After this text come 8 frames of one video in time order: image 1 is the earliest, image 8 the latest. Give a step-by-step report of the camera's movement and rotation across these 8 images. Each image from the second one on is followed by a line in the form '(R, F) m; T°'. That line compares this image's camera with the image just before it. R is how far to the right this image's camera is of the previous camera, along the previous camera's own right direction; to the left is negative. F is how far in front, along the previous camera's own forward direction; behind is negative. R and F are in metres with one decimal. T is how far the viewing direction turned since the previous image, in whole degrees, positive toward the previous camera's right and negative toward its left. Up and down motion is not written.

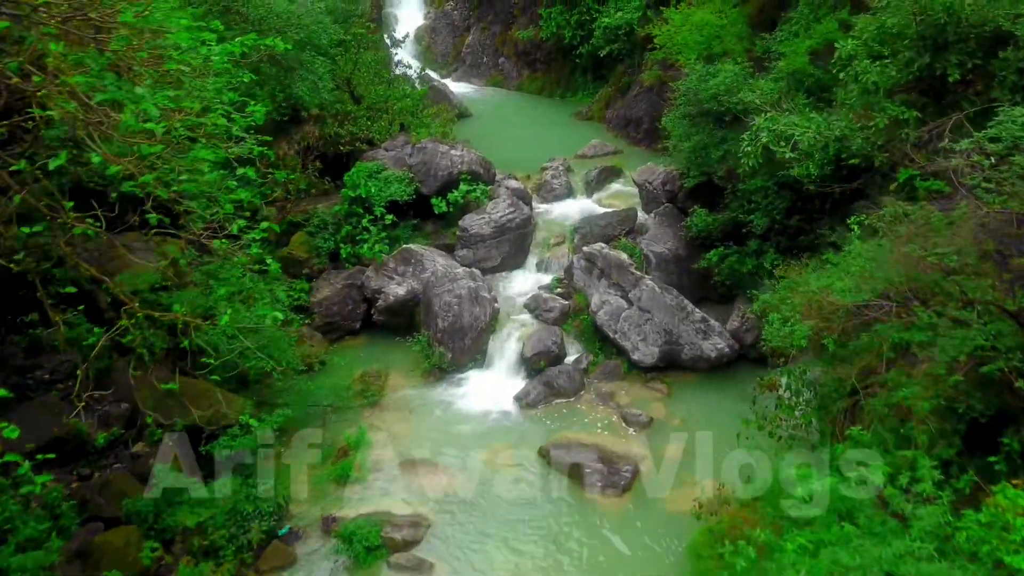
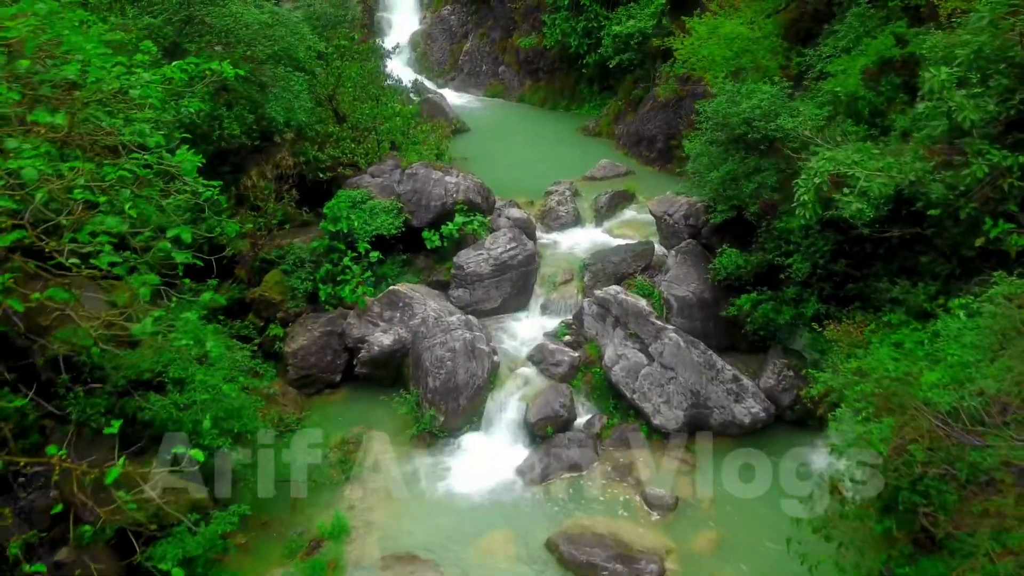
(0.0, +1.6) m; 0°
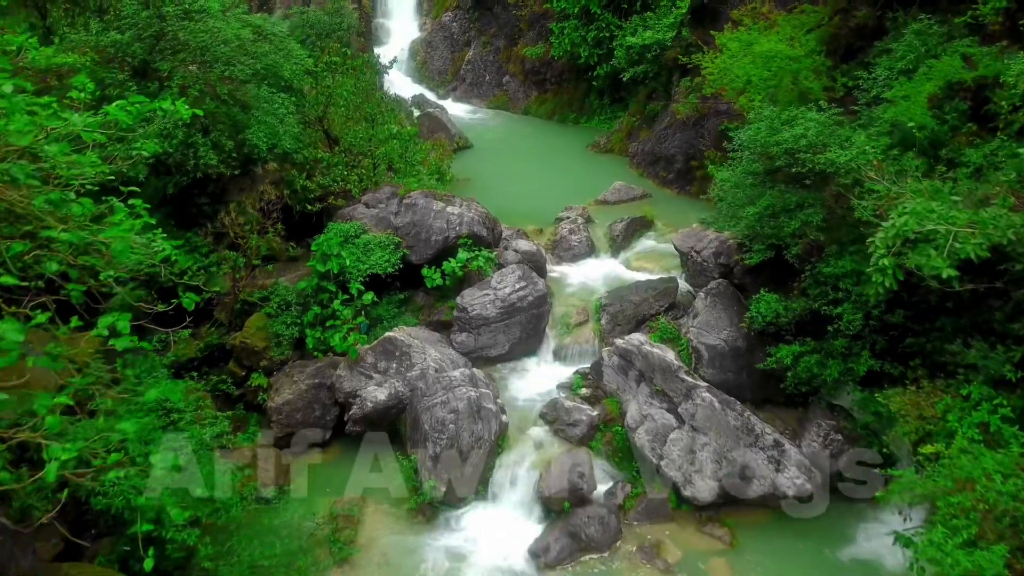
(-0.1, +1.2) m; 0°
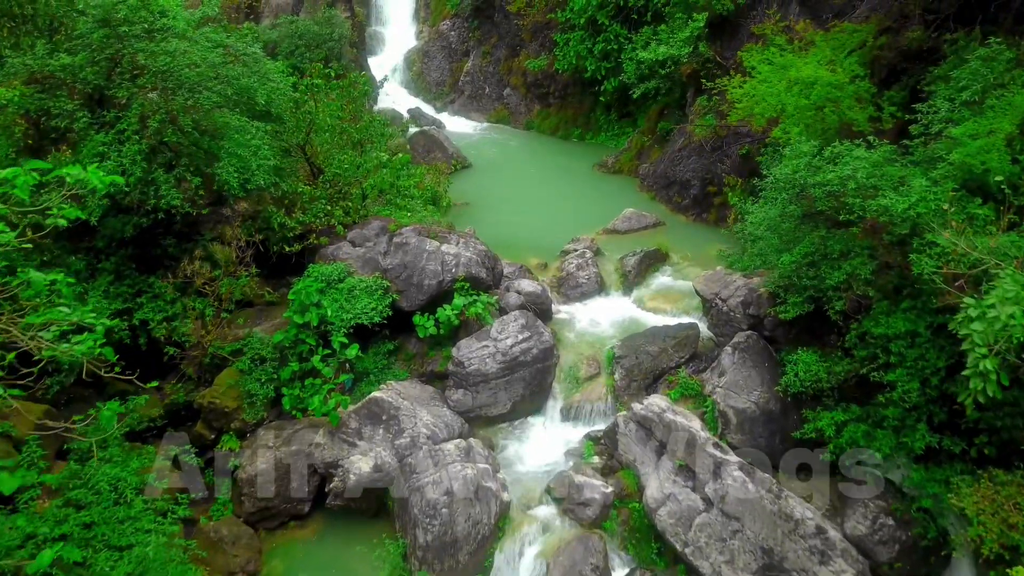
(0.0, +1.2) m; 0°
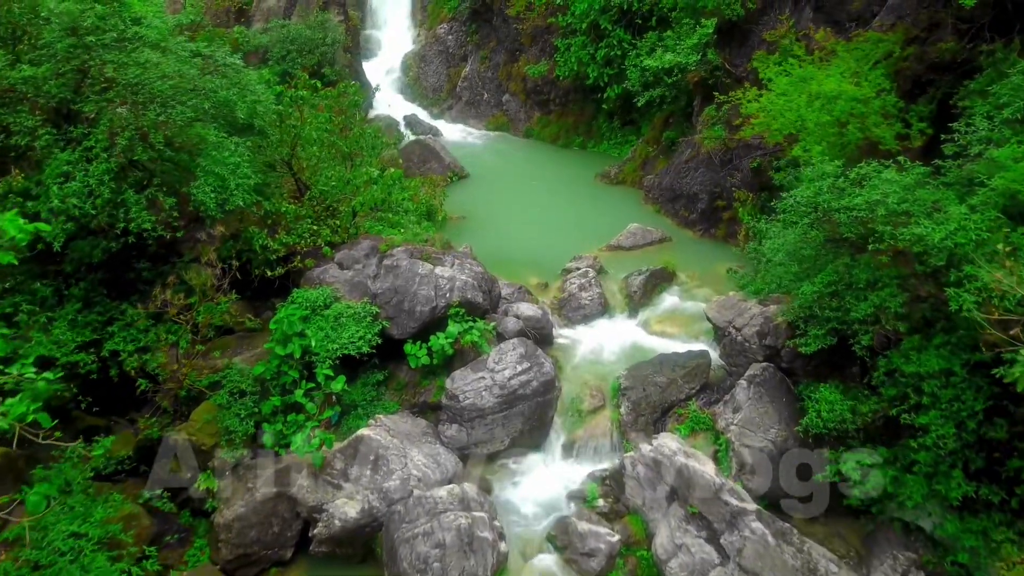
(0.0, +0.7) m; 0°
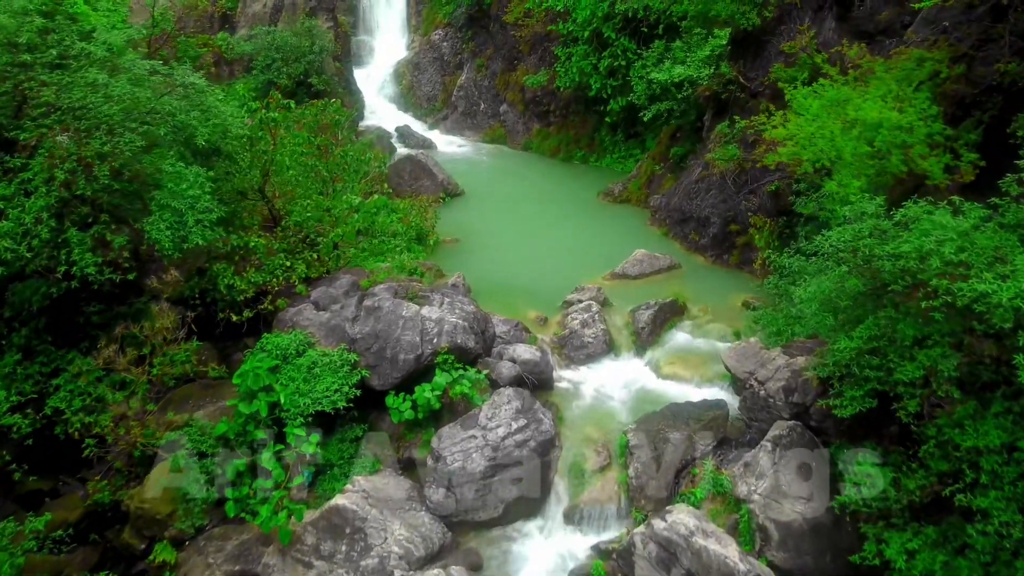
(+0.1, +1.0) m; 0°
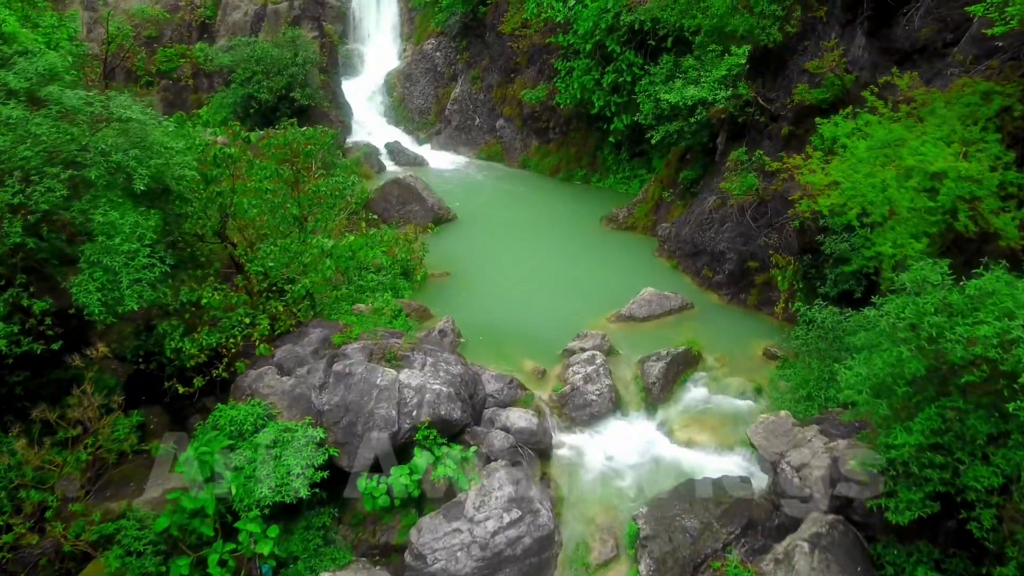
(+0.1, +1.1) m; 0°
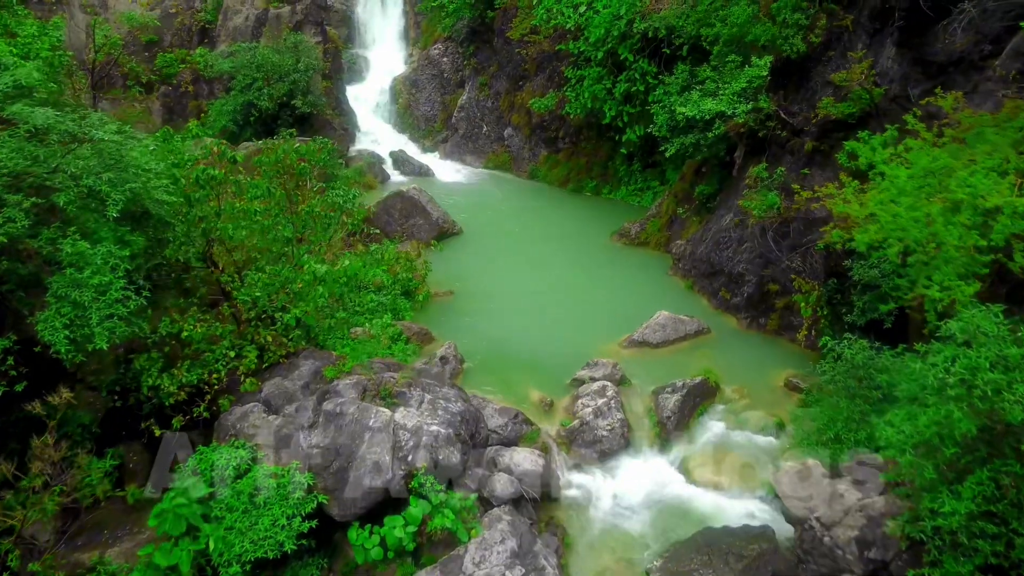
(0.0, +0.6) m; -1°
